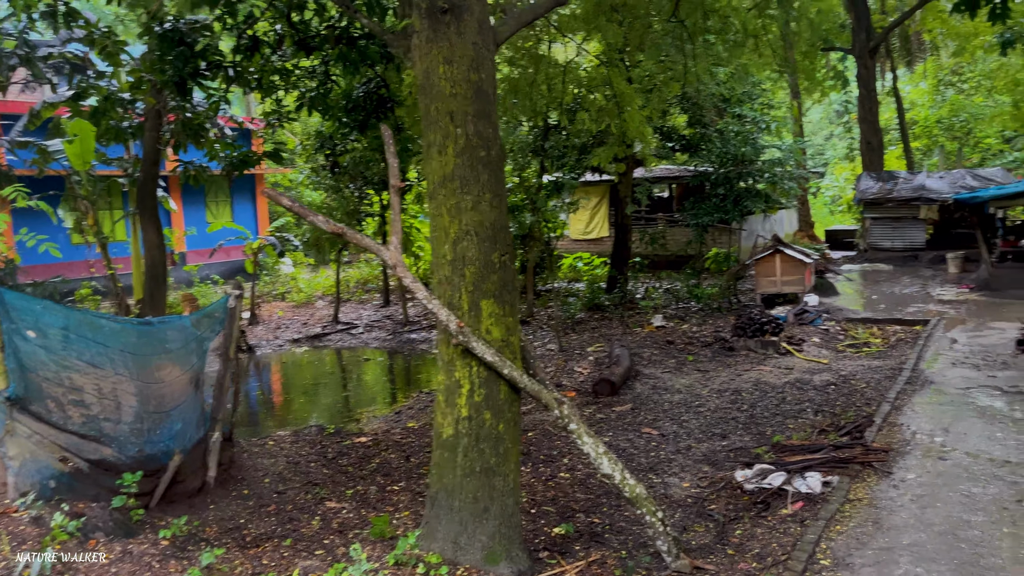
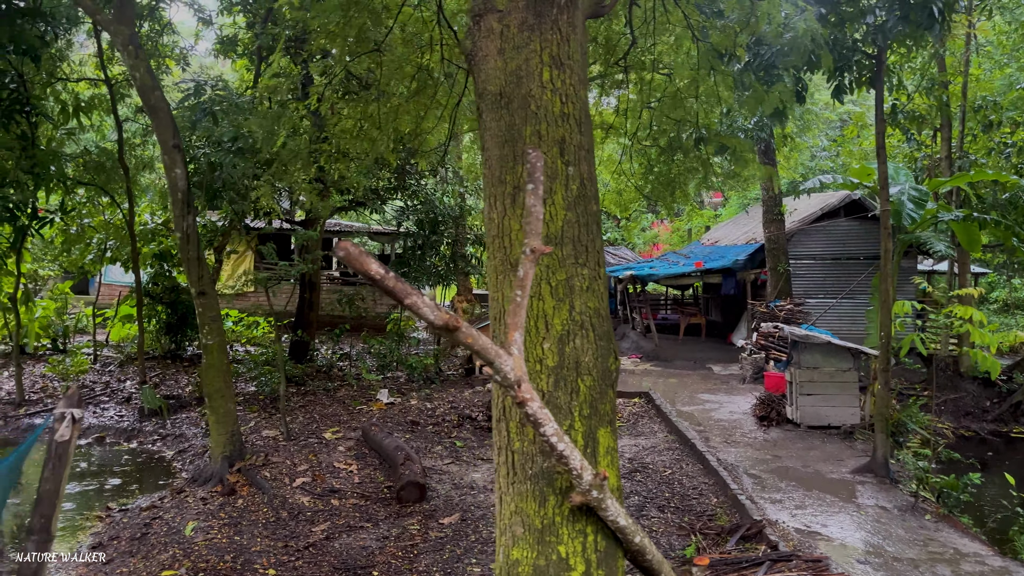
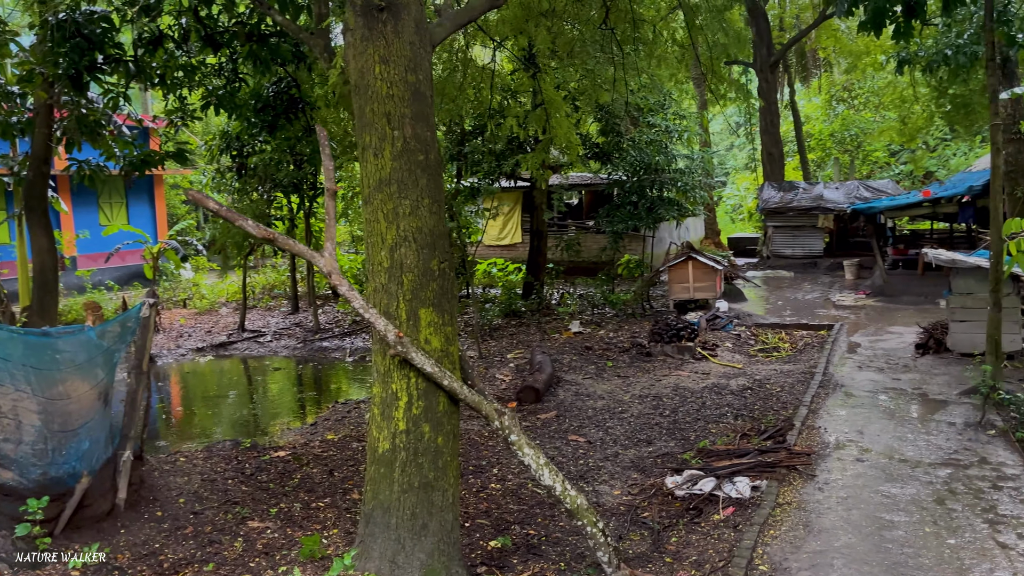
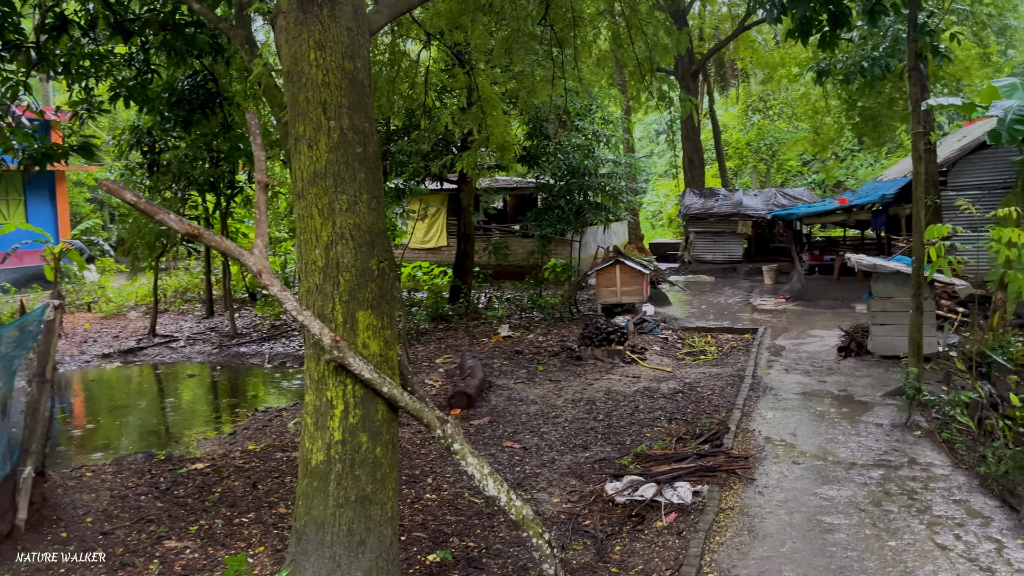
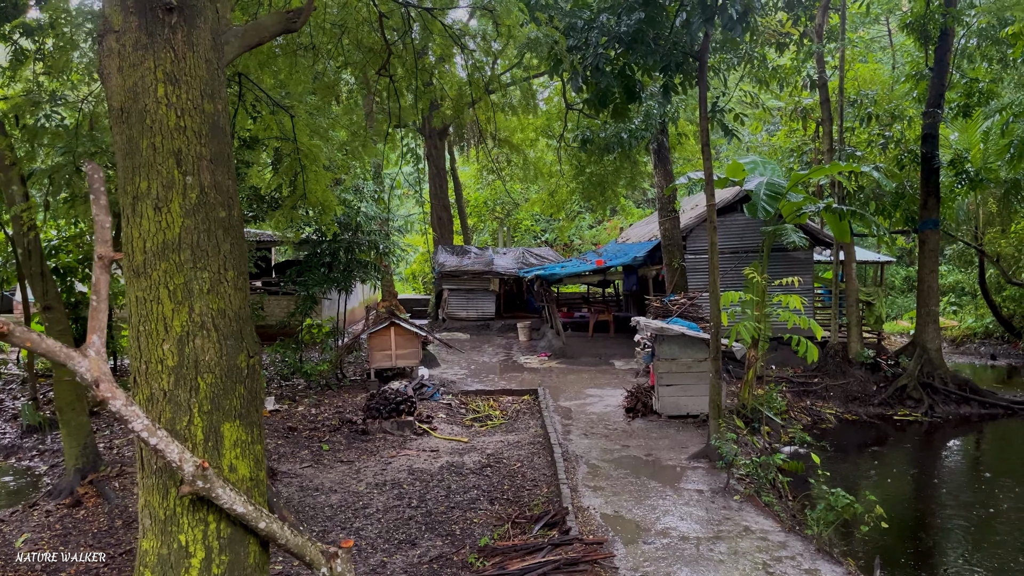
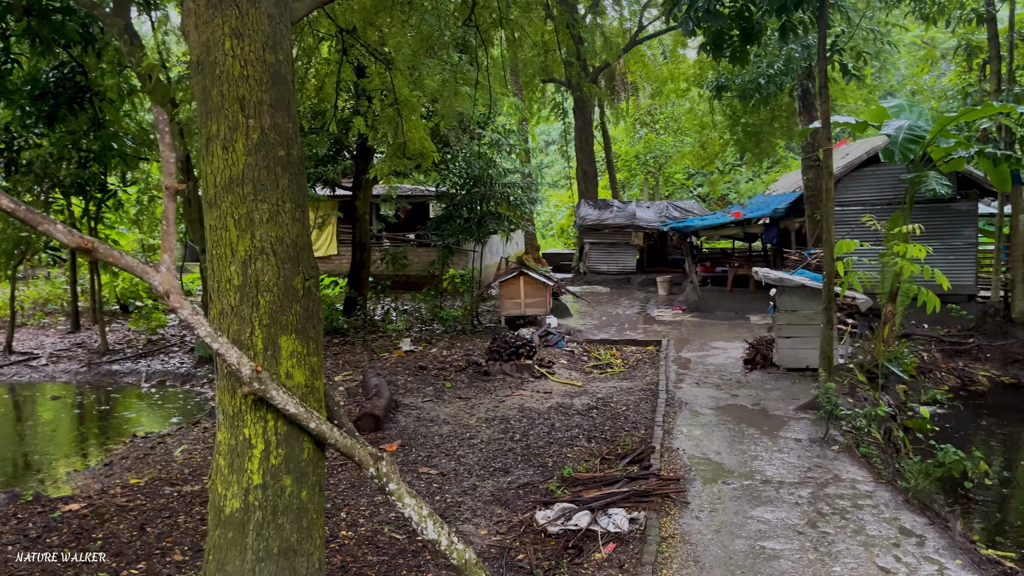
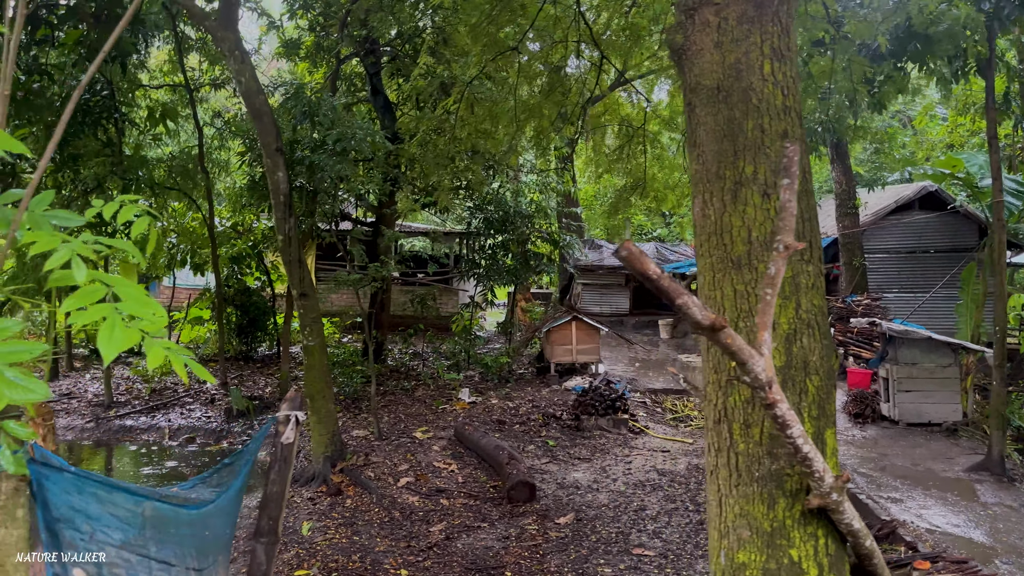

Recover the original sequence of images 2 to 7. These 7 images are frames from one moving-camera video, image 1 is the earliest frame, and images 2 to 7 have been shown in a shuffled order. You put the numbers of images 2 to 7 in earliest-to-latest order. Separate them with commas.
3, 4, 6, 5, 2, 7
